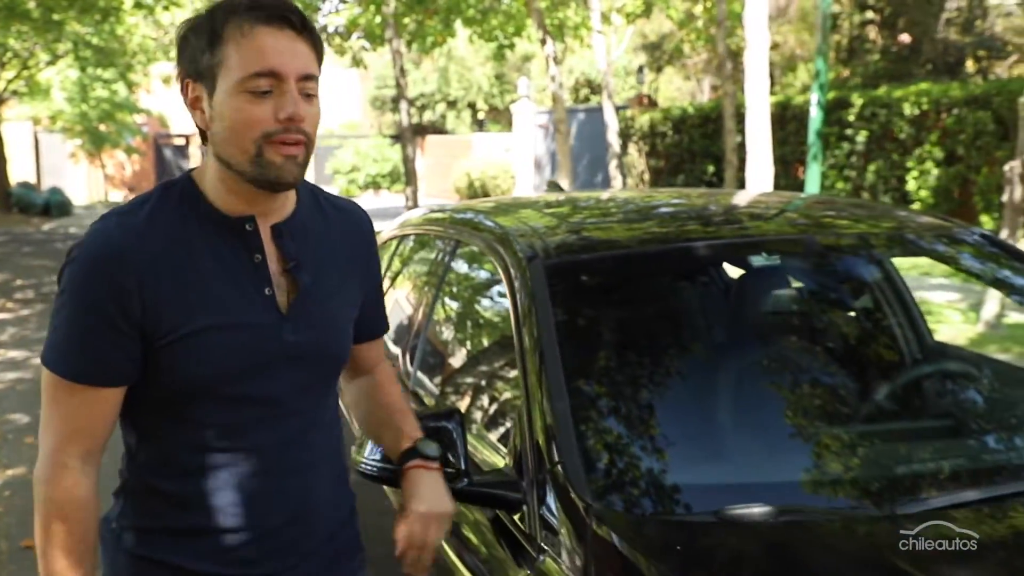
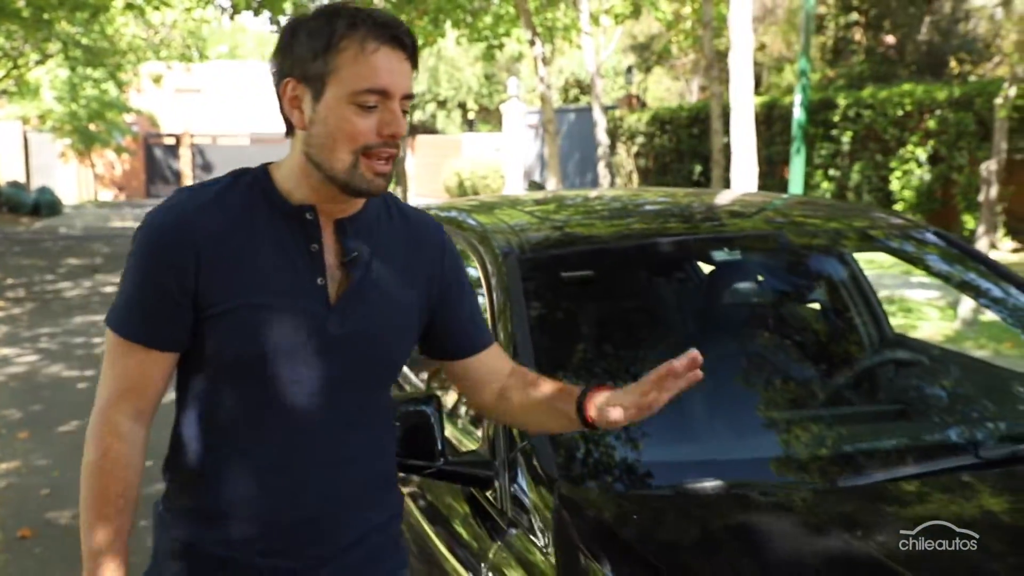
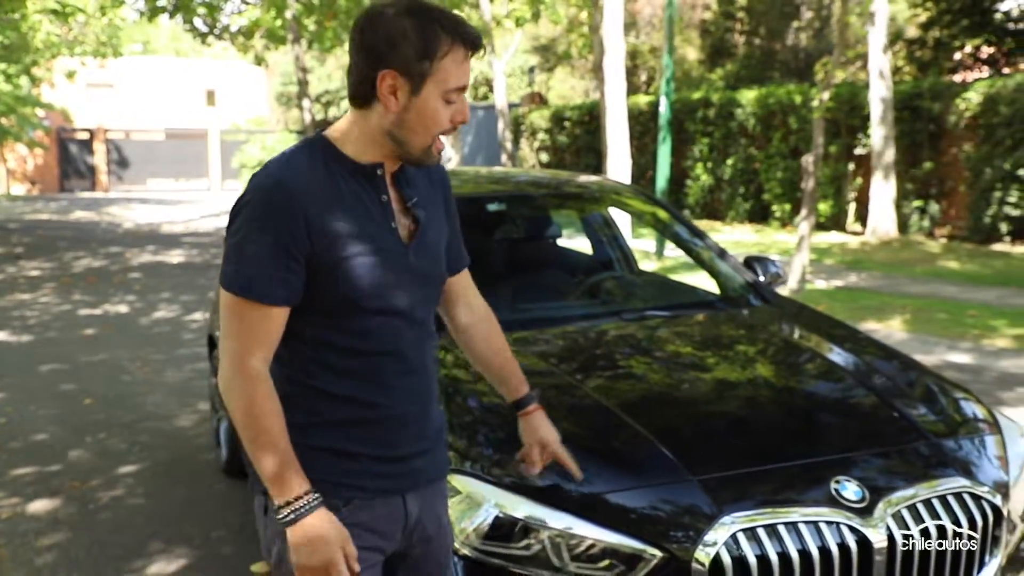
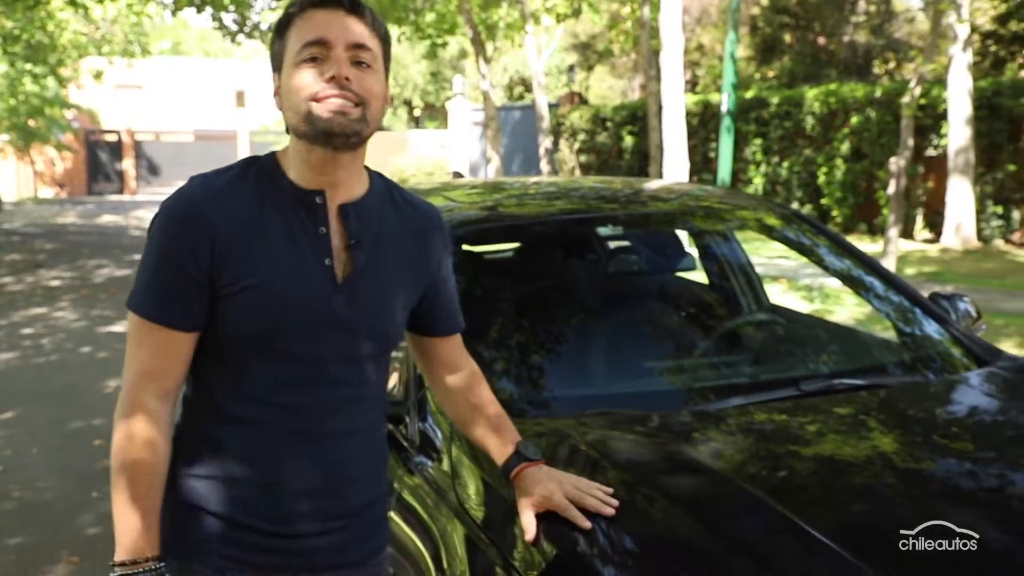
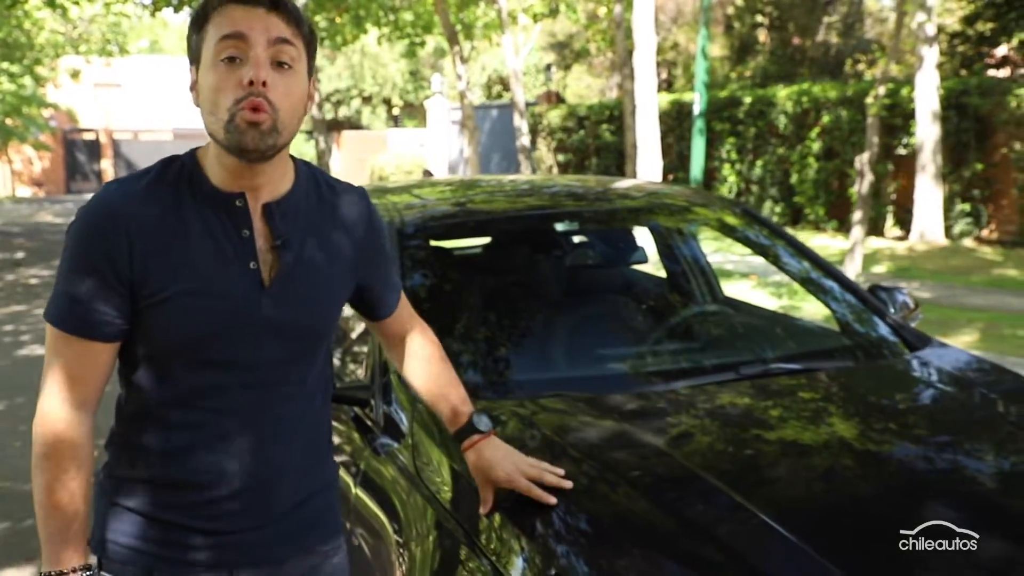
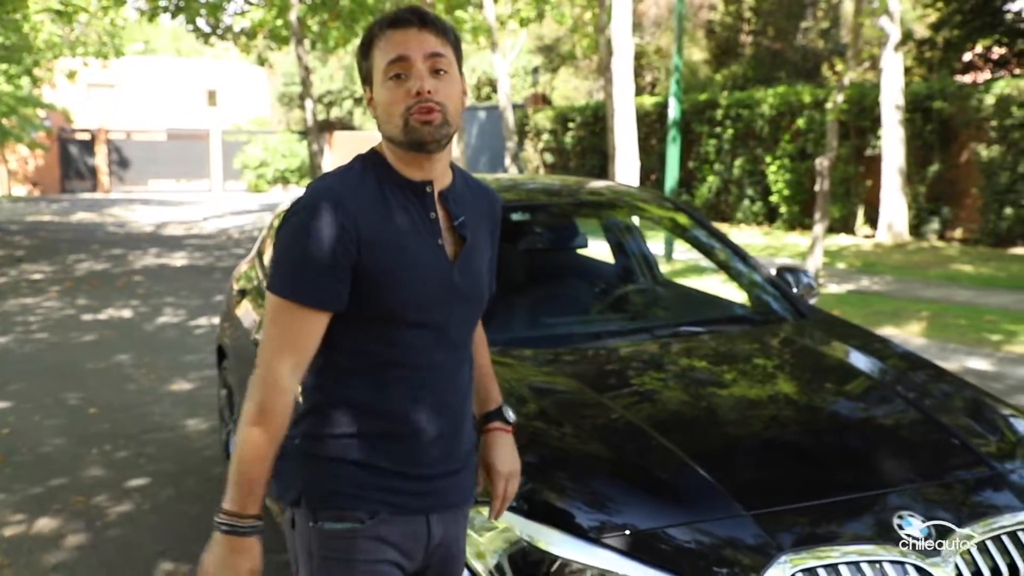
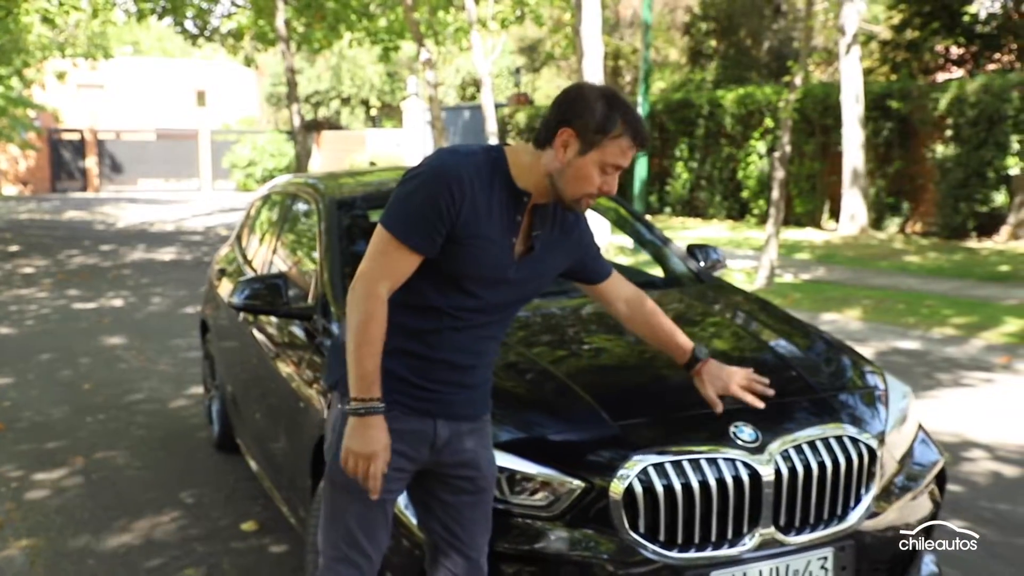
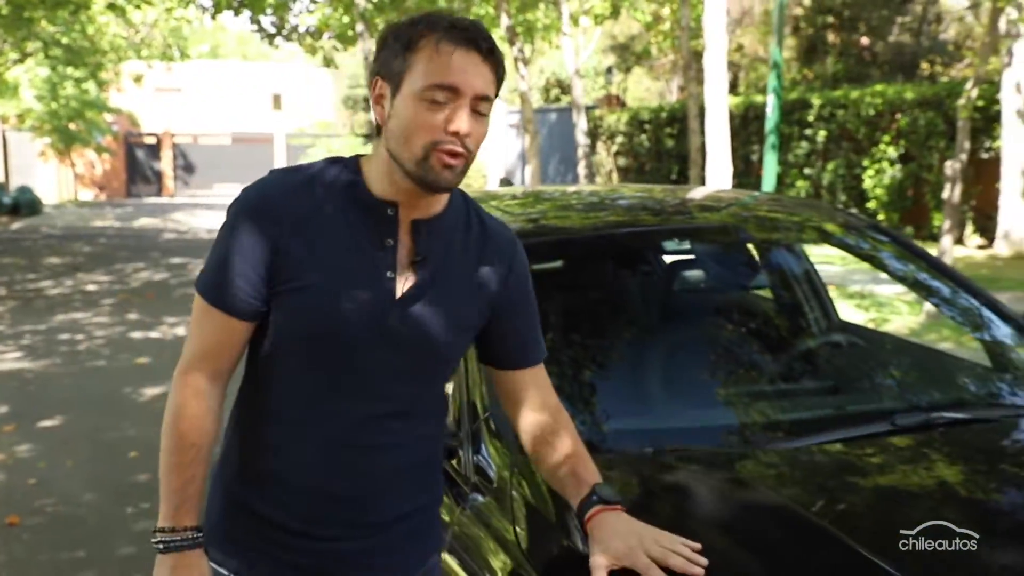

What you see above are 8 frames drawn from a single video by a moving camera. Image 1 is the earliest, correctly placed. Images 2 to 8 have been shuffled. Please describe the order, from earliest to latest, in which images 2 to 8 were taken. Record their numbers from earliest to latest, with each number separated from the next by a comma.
2, 8, 4, 5, 6, 3, 7
